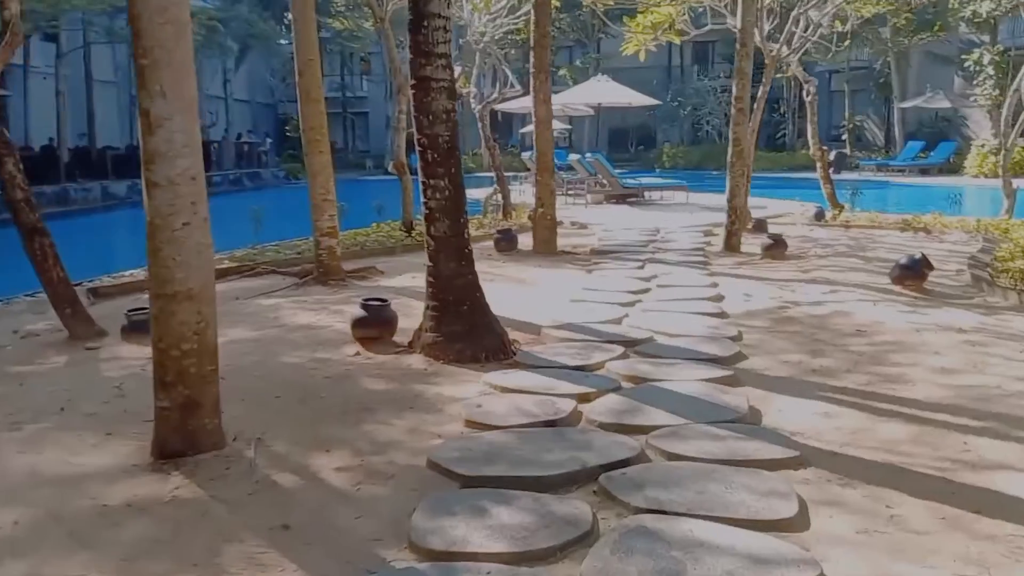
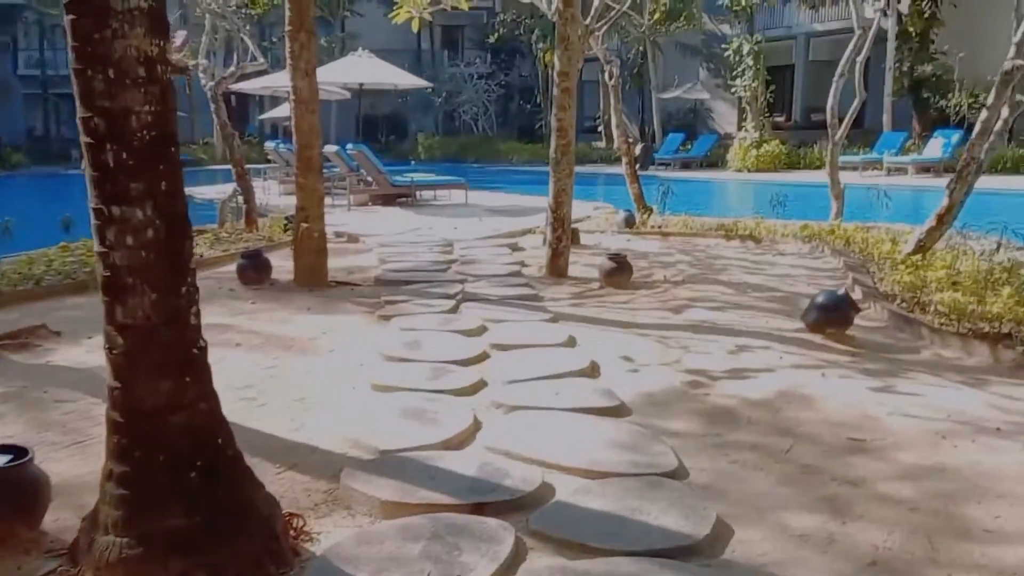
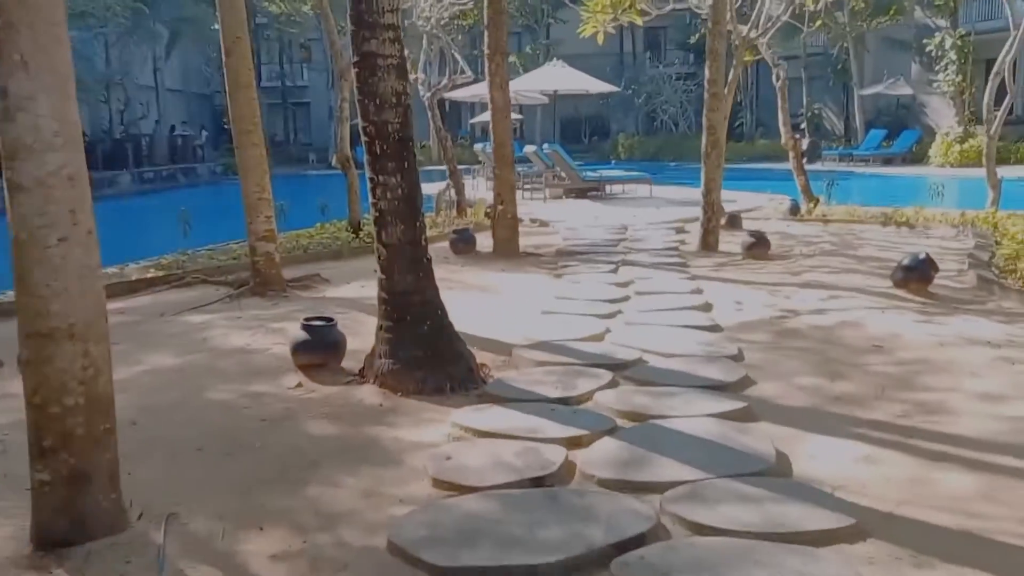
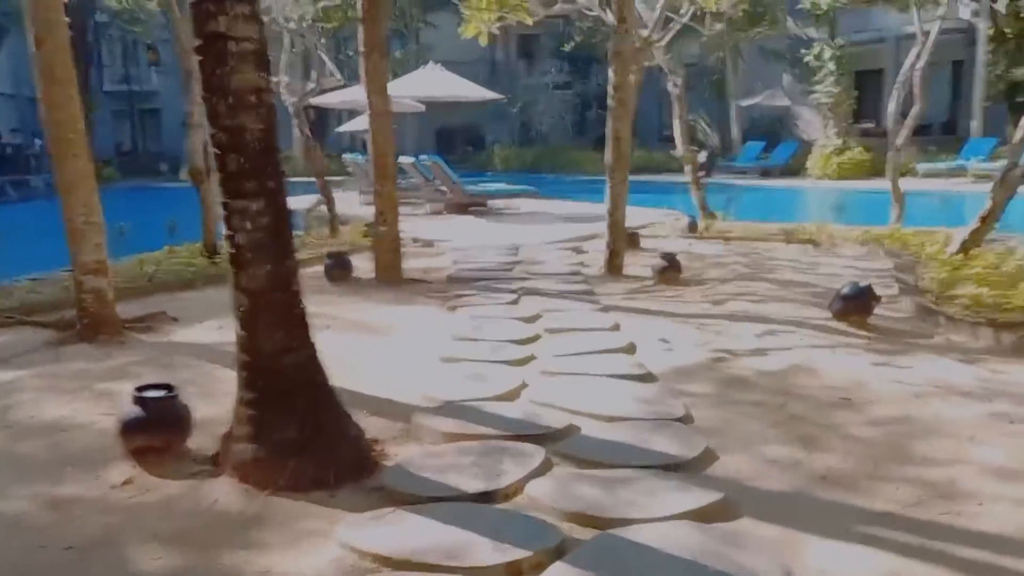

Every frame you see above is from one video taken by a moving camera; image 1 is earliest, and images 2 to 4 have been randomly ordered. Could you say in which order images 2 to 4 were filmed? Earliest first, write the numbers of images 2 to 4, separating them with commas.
3, 4, 2
